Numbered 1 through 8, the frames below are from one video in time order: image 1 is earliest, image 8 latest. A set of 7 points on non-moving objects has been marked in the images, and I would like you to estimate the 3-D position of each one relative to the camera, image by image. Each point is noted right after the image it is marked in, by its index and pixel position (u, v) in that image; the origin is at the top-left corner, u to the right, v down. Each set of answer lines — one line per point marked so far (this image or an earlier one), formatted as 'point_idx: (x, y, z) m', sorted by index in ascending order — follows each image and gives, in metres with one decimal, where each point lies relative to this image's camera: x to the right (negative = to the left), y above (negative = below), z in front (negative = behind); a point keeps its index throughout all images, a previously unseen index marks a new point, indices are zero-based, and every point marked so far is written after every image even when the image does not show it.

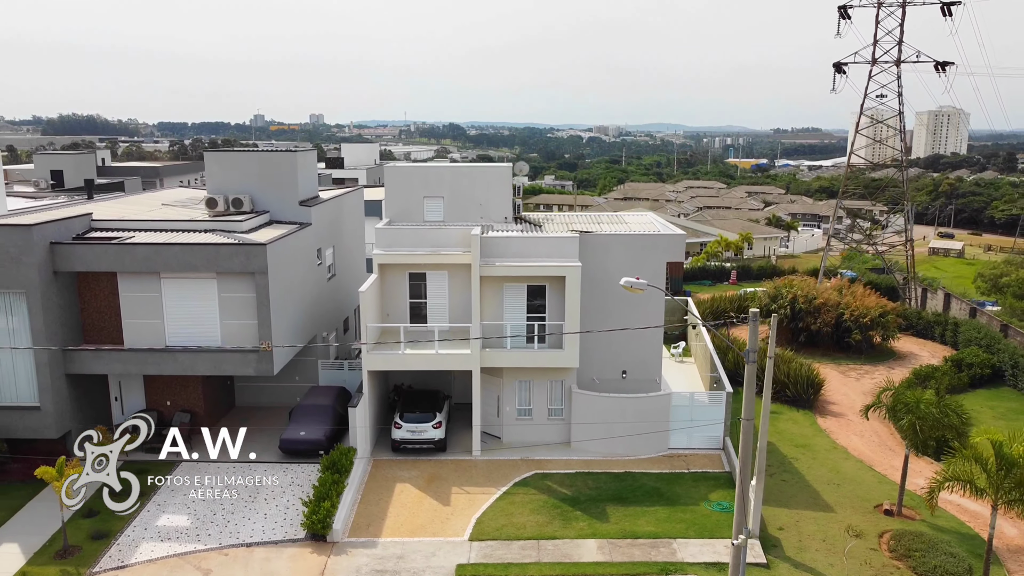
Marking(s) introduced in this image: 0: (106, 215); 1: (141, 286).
0: (-3.1, +0.5, +7.5) m
1: (-2.6, 0.0, +6.8) m
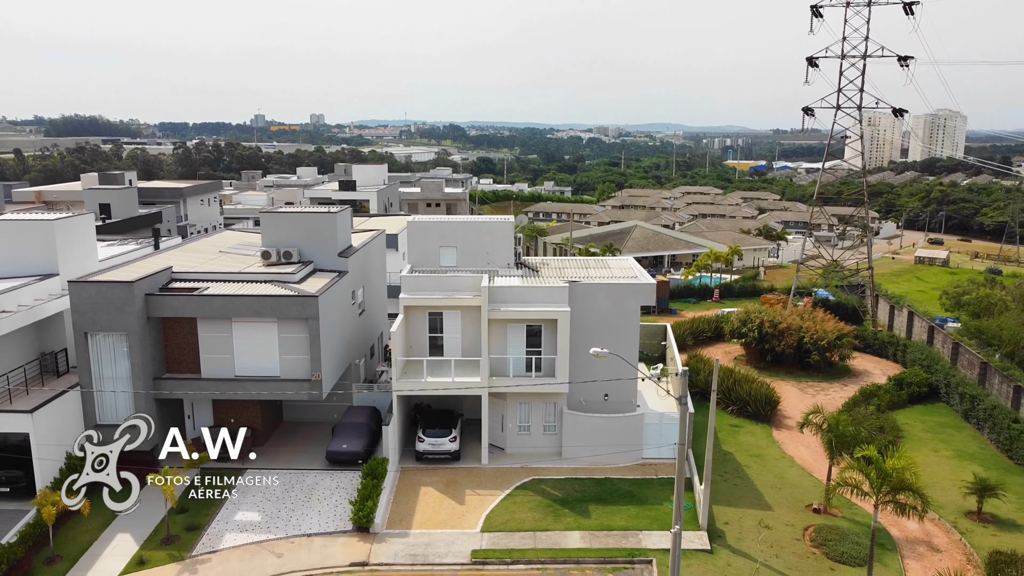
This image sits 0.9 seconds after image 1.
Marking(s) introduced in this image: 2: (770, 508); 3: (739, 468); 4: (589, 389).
0: (-3.1, +0.2, +9.2) m
1: (-2.5, -0.3, +8.4) m
2: (+2.1, -1.8, +8.1) m
3: (+2.1, -1.6, +9.3) m
4: (+0.7, -0.9, +9.3) m
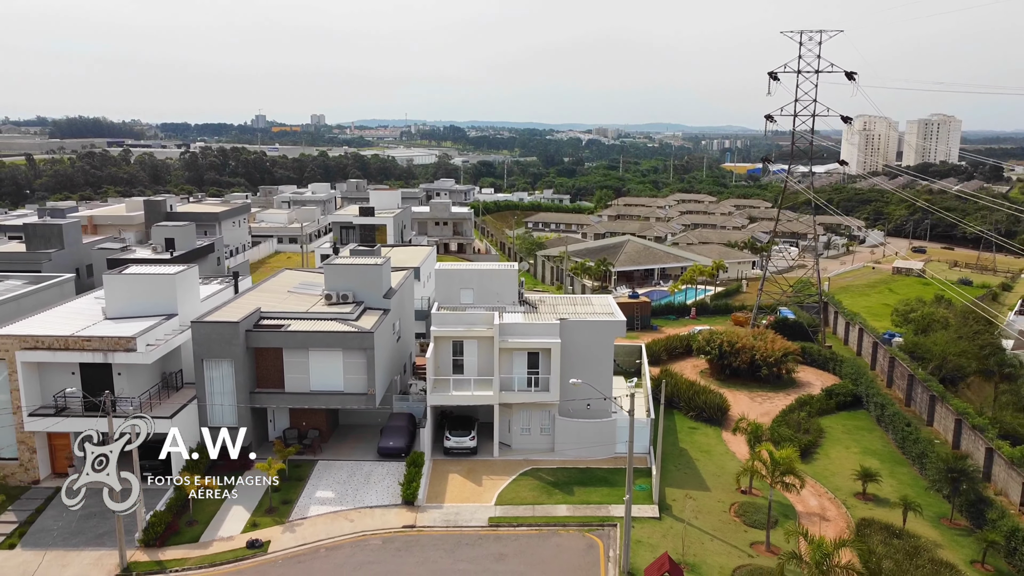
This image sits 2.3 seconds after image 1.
0: (-3.0, -0.2, +12.0) m
1: (-2.5, -0.8, +11.3) m
2: (+2.2, -2.2, +11.0) m
3: (+2.2, -2.1, +12.1) m
4: (+0.8, -1.4, +12.2) m
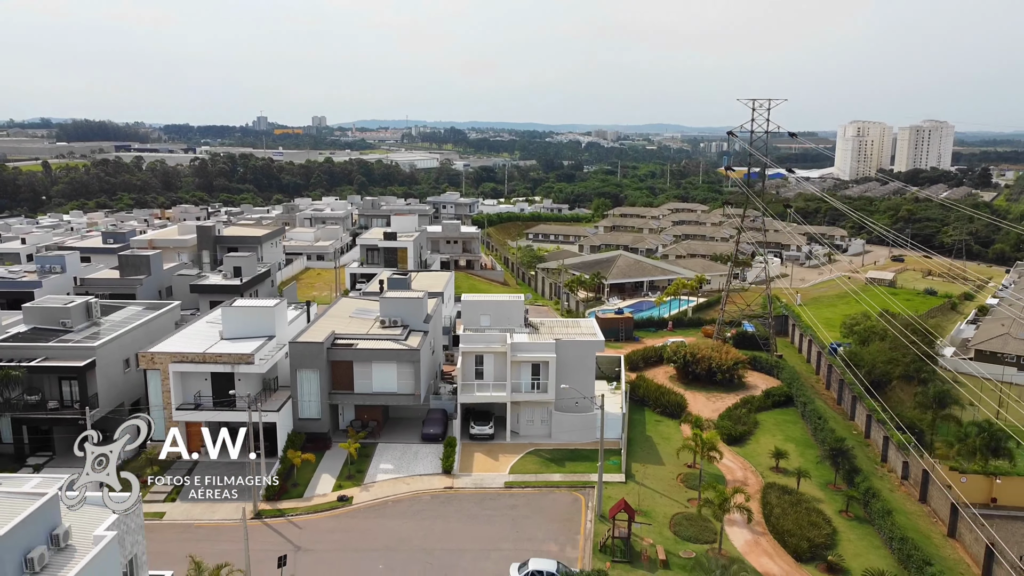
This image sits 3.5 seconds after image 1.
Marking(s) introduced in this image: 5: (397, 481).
0: (-2.9, -0.7, +16.2) m
1: (-2.4, -1.2, +15.4) m
2: (+2.3, -2.7, +15.1) m
3: (+2.3, -2.5, +16.2) m
4: (+0.9, -1.8, +16.3) m
5: (-1.6, -2.8, +14.2) m
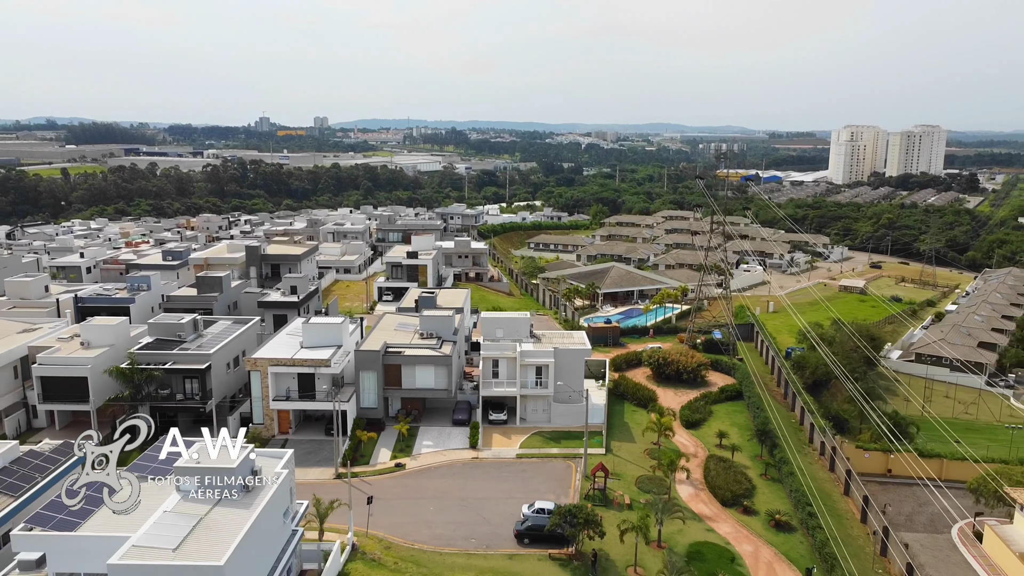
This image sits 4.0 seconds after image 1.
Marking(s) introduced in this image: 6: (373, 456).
0: (-2.7, -1.1, +21.2) m
1: (-2.2, -1.6, +20.4) m
2: (+2.5, -3.1, +20.1) m
3: (+2.5, -3.0, +21.3) m
4: (+1.1, -2.3, +21.3) m
5: (-1.5, -3.2, +19.2) m
6: (-2.6, -3.2, +19.0) m
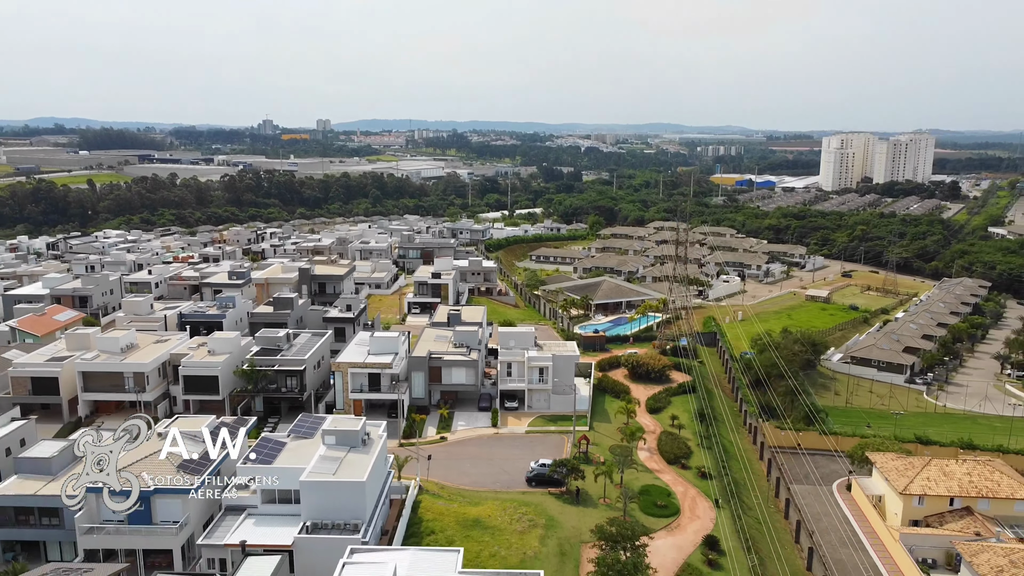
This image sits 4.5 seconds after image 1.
0: (-2.4, -1.8, +28.9) m
1: (-1.9, -2.3, +28.1) m
2: (+2.8, -3.8, +27.8) m
3: (+2.8, -3.6, +28.9) m
4: (+1.4, -2.9, +29.0) m
5: (-1.2, -3.9, +26.9) m
6: (-2.4, -3.9, +26.7) m
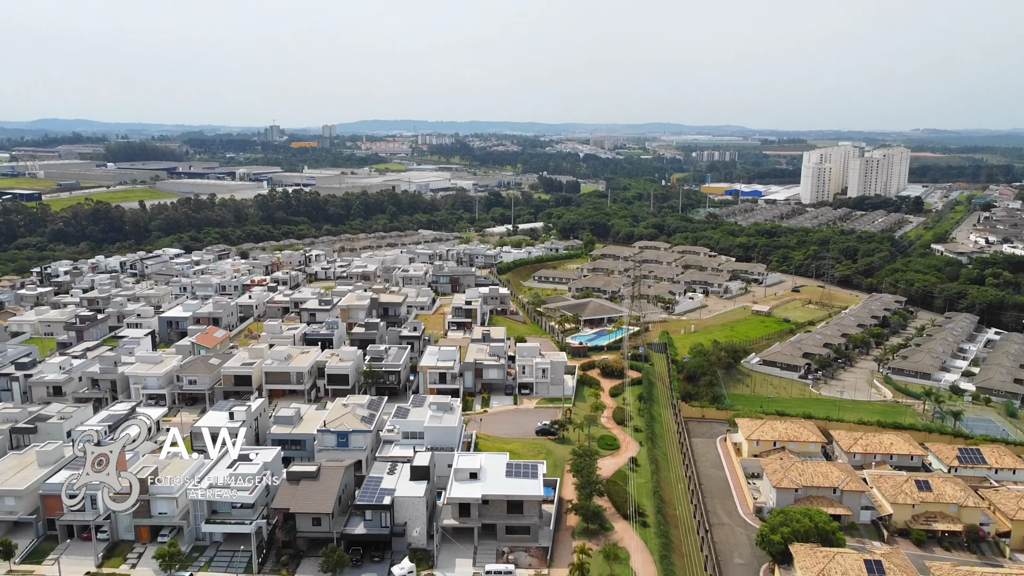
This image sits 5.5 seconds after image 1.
0: (-1.8, -3.3, +46.6) m
1: (-1.3, -3.8, +45.9) m
2: (+3.4, -5.2, +45.5) m
3: (+3.4, -5.1, +46.7) m
4: (+2.0, -4.4, +46.7) m
5: (-0.5, -5.4, +44.6) m
6: (-1.7, -5.4, +44.4) m
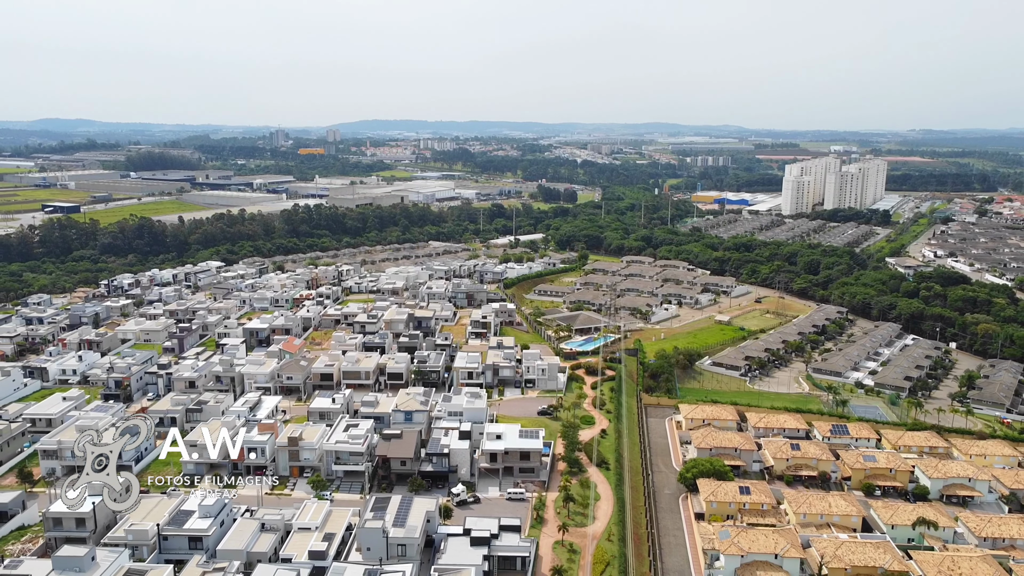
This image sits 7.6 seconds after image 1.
0: (-1.3, -4.7, +64.2) m
1: (-0.8, -5.2, +63.4) m
2: (+3.9, -6.7, +63.1) m
3: (+3.9, -6.5, +64.3) m
4: (+2.5, -5.8, +64.3) m
5: (0.0, -6.8, +62.2) m
6: (-1.2, -6.8, +62.0) m
